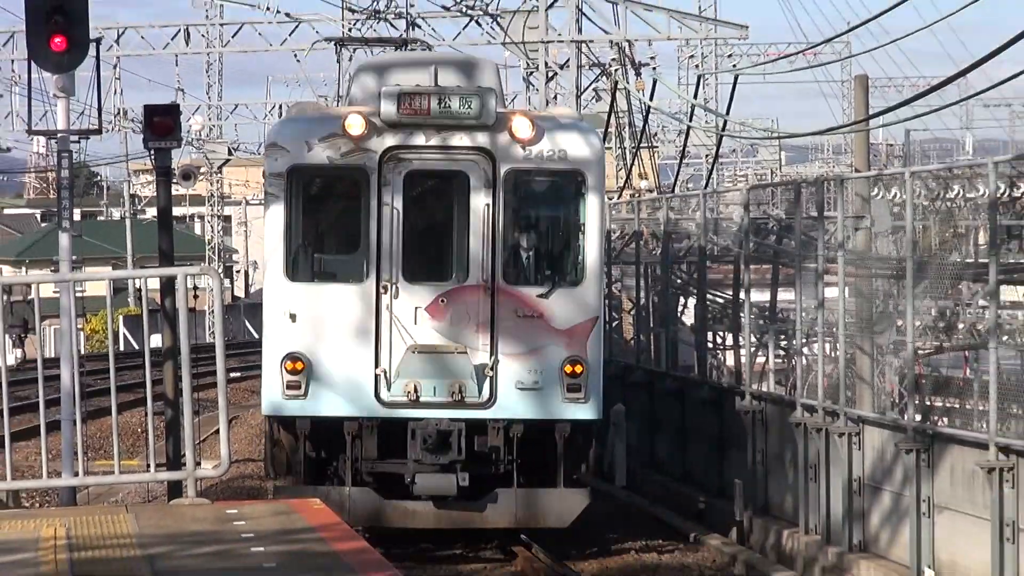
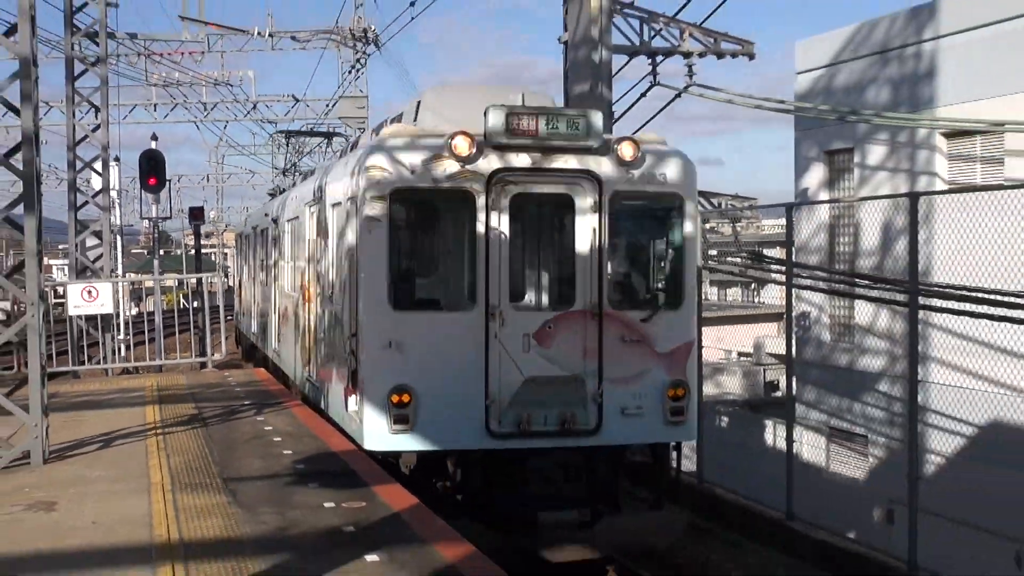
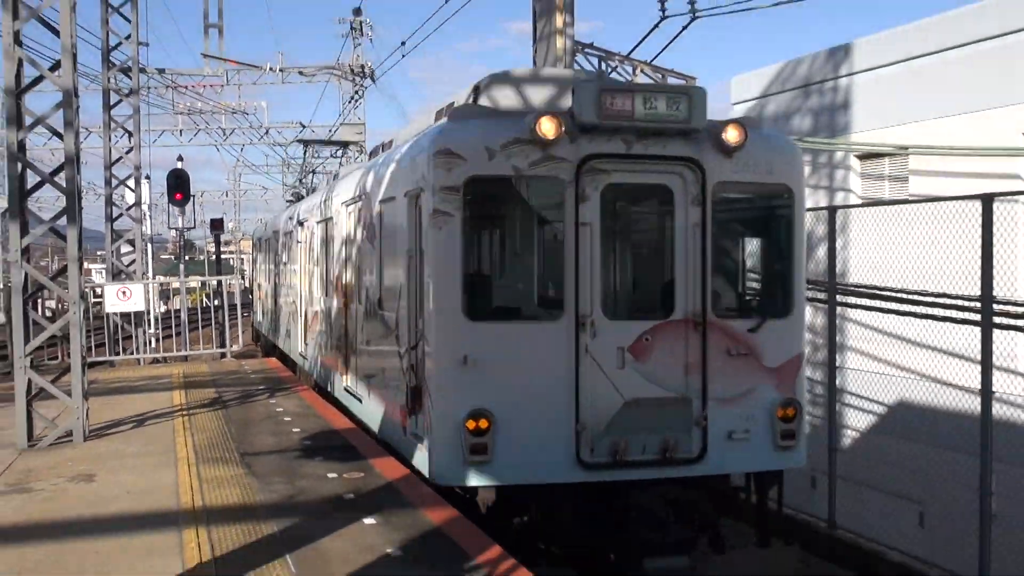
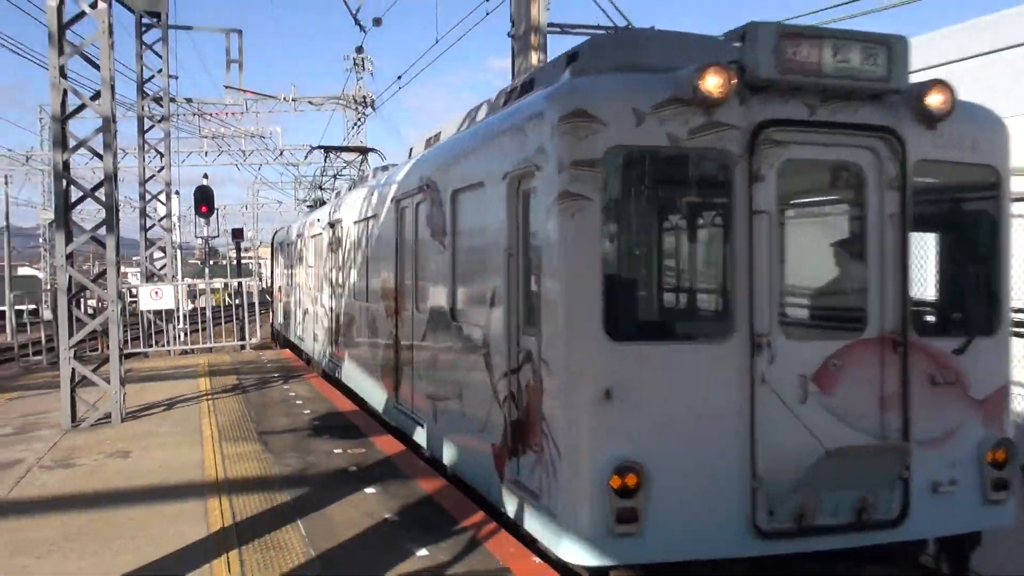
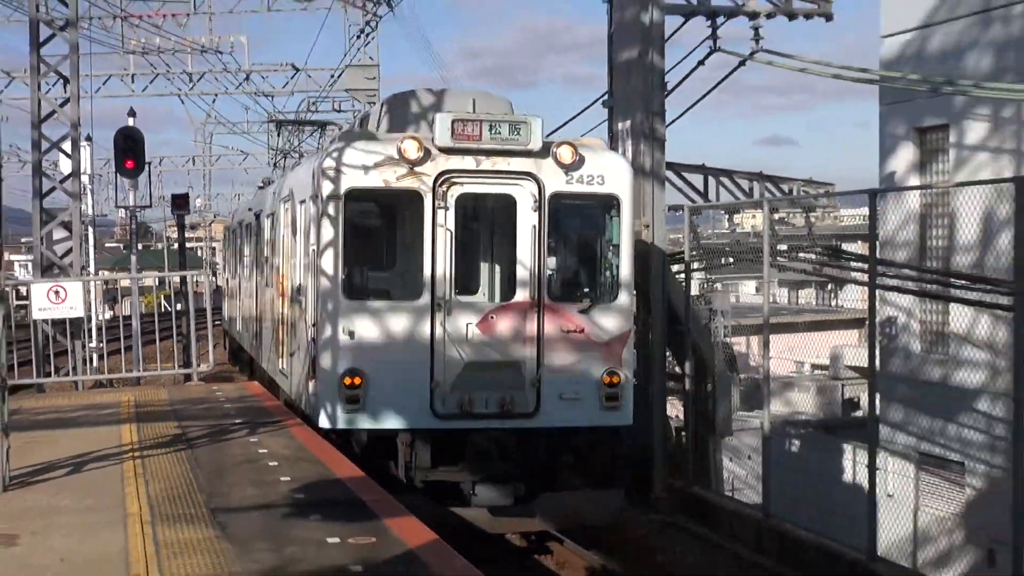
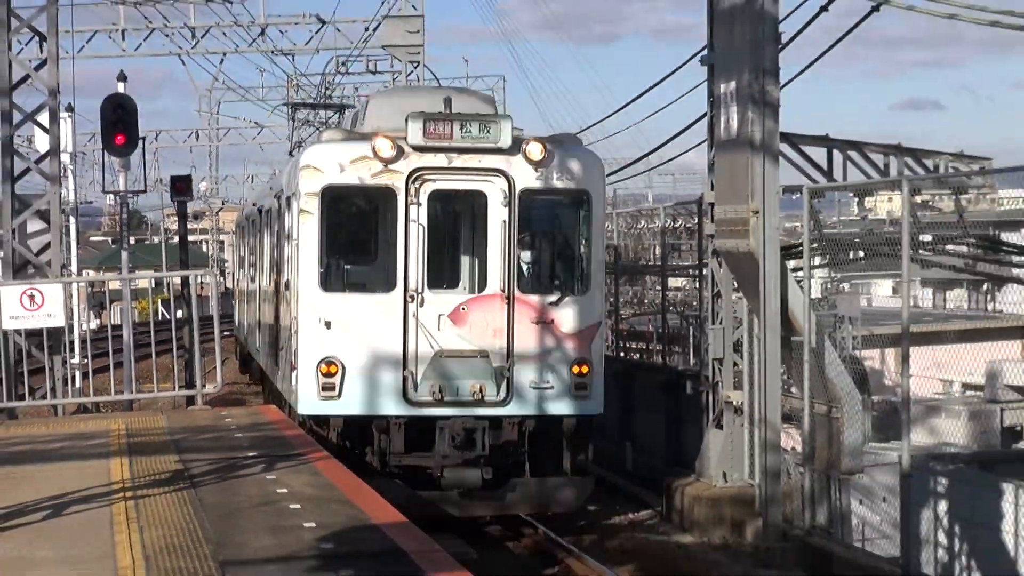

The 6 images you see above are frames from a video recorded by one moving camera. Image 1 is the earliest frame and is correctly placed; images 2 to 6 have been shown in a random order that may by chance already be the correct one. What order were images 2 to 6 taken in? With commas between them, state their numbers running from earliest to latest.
6, 5, 2, 3, 4
